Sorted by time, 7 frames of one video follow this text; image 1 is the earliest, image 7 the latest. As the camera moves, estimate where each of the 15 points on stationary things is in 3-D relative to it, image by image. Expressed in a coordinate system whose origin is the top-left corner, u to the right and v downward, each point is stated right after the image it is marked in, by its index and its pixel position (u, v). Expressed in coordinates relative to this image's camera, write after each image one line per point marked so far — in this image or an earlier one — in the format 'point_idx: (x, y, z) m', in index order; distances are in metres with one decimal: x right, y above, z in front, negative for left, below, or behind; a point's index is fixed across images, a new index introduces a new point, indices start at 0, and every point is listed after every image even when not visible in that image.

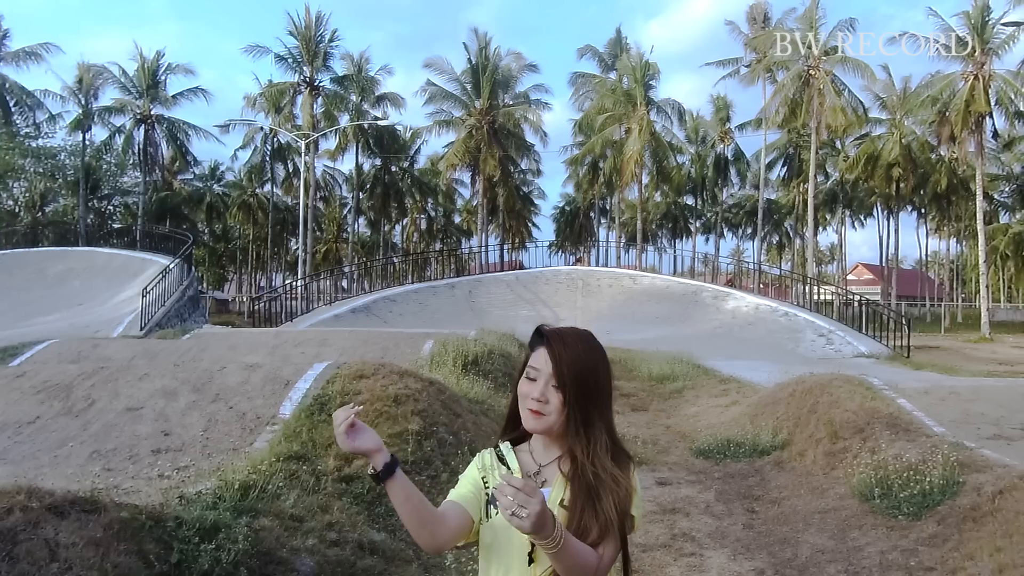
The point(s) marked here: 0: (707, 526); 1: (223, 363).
0: (+1.6, -2.0, +6.4) m
1: (-3.2, -0.8, +8.4) m
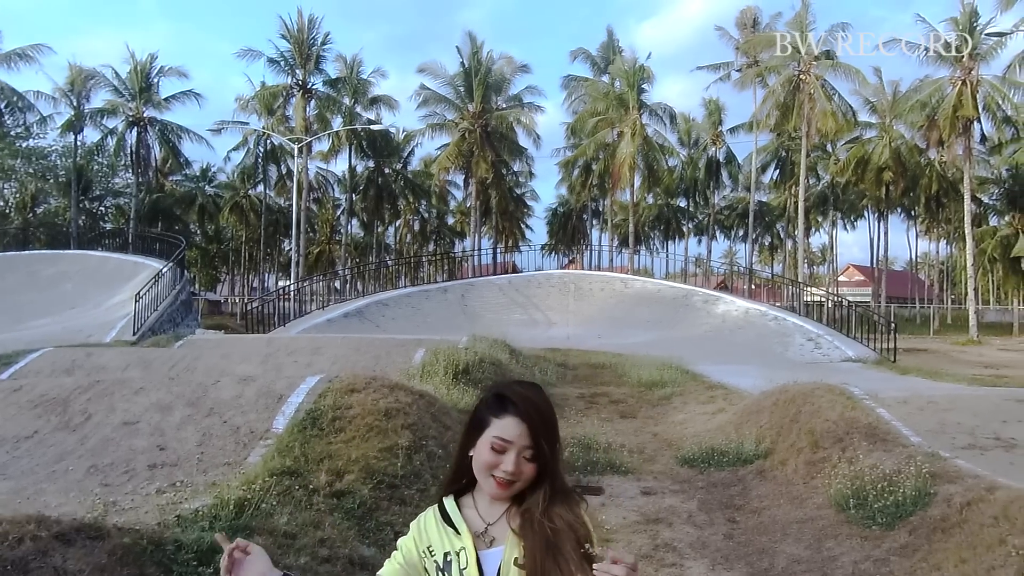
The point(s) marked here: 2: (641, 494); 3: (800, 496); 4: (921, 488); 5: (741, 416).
0: (+1.5, -2.1, +6.6) m
1: (-3.3, -1.0, +8.5) m
2: (+1.3, -2.1, +7.9) m
3: (+2.8, -2.0, +7.5) m
4: (+3.5, -1.7, +6.5) m
5: (+3.3, -1.8, +10.9) m
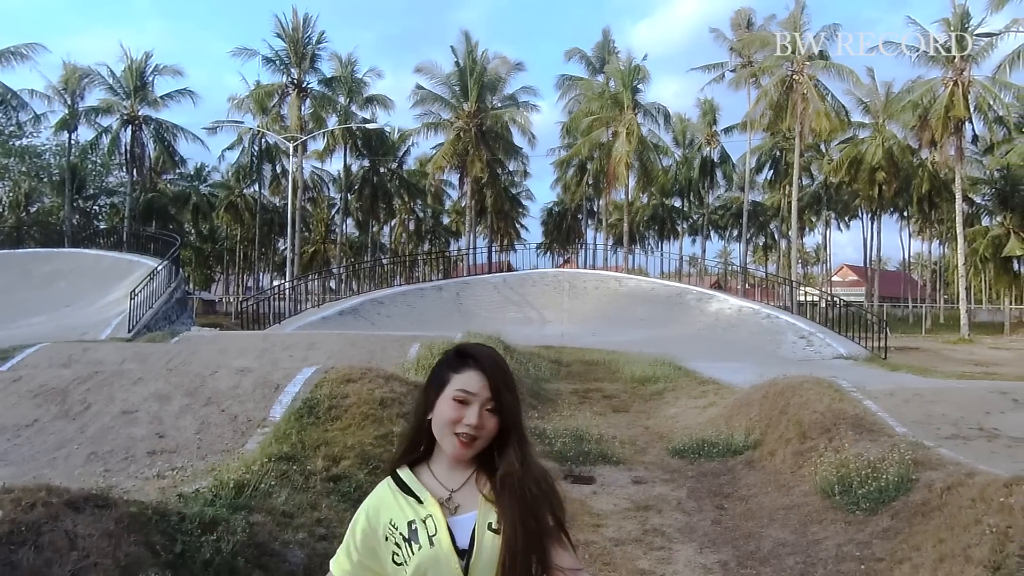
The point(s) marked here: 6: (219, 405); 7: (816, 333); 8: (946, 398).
0: (+1.4, -2.1, +6.7) m
1: (-3.4, -0.9, +8.6) m
2: (+1.3, -2.1, +8.1) m
3: (+2.8, -2.0, +7.6) m
4: (+3.4, -1.6, +6.7) m
5: (+3.2, -1.8, +11.0) m
6: (-2.7, -1.1, +7.1) m
7: (+7.9, -1.2, +19.7) m
8: (+5.5, -1.4, +9.7) m
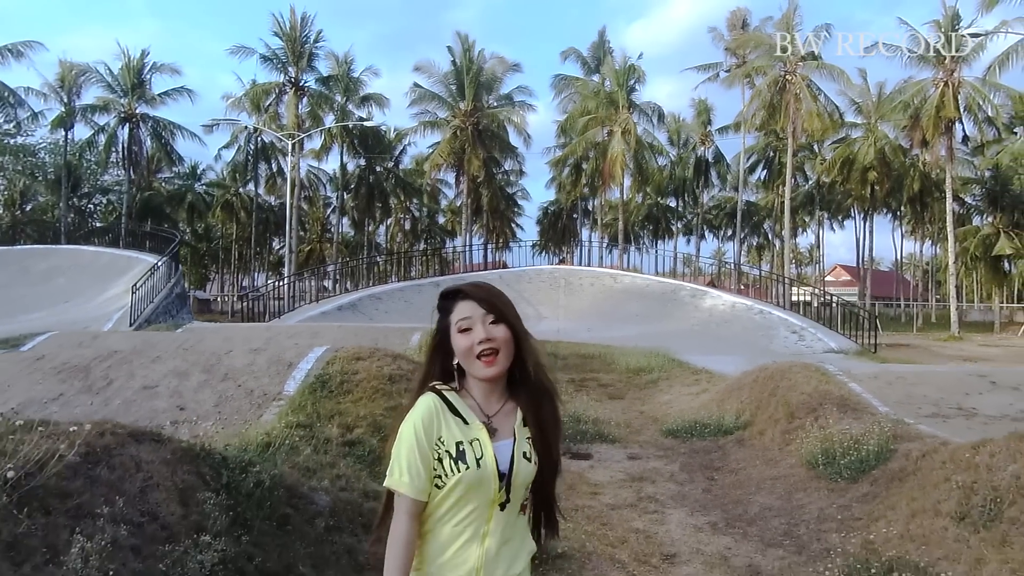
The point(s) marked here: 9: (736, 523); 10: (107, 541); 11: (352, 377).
0: (+1.5, -1.9, +7.1) m
1: (-3.4, -0.7, +9.0) m
2: (+1.3, -1.9, +8.4) m
3: (+2.8, -1.8, +8.0) m
4: (+3.5, -1.5, +7.1) m
5: (+3.1, -1.6, +11.4) m
6: (-2.7, -0.9, +7.4) m
7: (+7.8, -1.0, +20.1) m
8: (+5.5, -1.2, +10.1) m
9: (+1.8, -1.9, +6.1) m
10: (-1.3, -0.8, +2.6) m
11: (-1.5, -0.8, +7.3) m
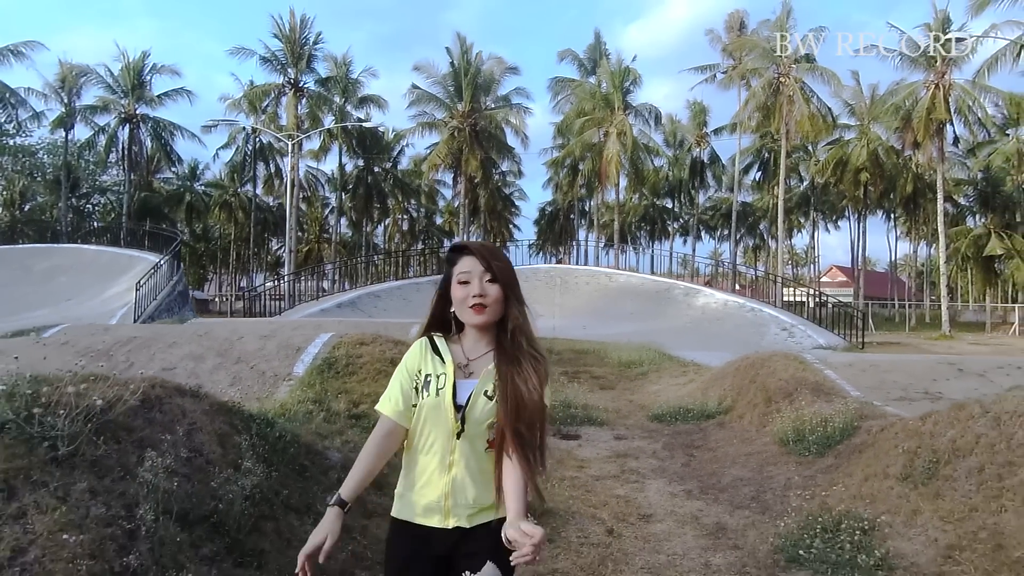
0: (+1.4, -1.8, +7.7) m
1: (-3.4, -0.6, +9.6) m
2: (+1.2, -1.8, +9.0) m
3: (+2.7, -1.7, +8.6) m
4: (+3.4, -1.4, +7.7) m
5: (+3.1, -1.5, +12.0) m
6: (-2.8, -0.8, +8.0) m
7: (+7.7, -1.0, +20.7) m
8: (+5.4, -1.1, +10.7) m
9: (+1.7, -1.8, +6.7) m
10: (-1.4, -0.7, +3.2) m
11: (-1.6, -0.7, +7.8) m
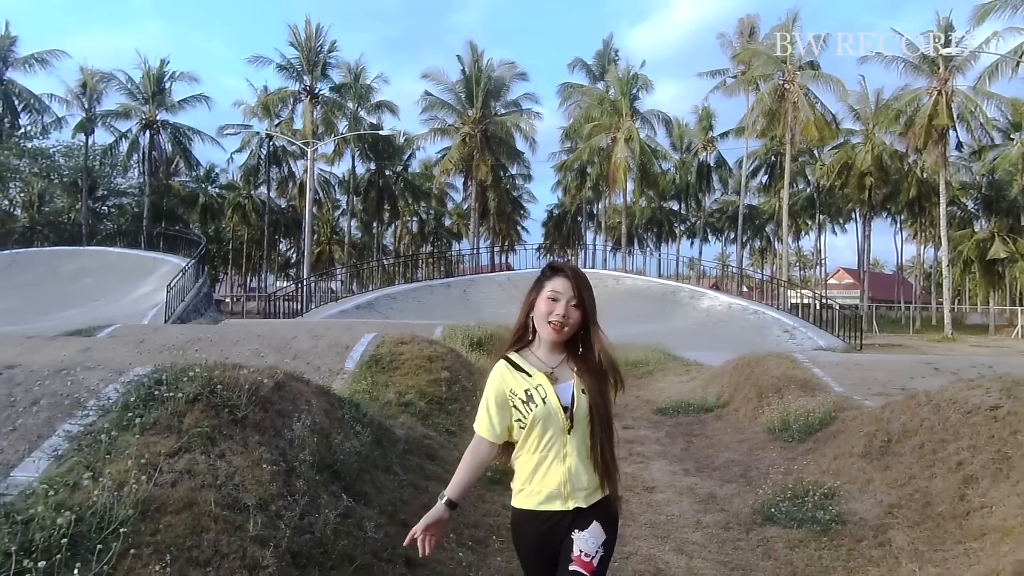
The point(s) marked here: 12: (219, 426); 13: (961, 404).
0: (+1.6, -1.9, +8.8) m
1: (-3.2, -0.7, +10.8) m
2: (+1.5, -1.9, +10.2) m
3: (+3.0, -1.8, +9.7) m
4: (+3.6, -1.4, +8.8) m
5: (+3.4, -1.6, +13.1) m
6: (-2.5, -0.9, +9.2) m
7: (+8.0, -1.1, +21.8) m
8: (+5.7, -1.2, +11.8) m
9: (+2.0, -1.9, +7.8) m
10: (-1.2, -0.8, +4.3) m
11: (-1.3, -0.8, +9.0) m
12: (-1.5, -0.7, +3.8) m
13: (+3.8, -1.0, +6.5) m
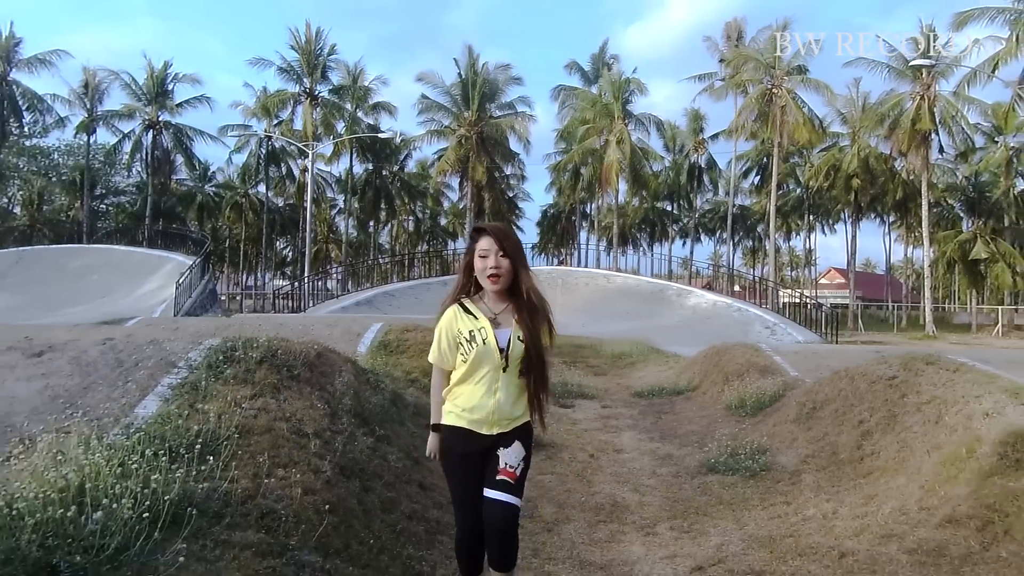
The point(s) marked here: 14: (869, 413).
0: (+1.5, -1.8, +10.1) m
1: (-3.3, -0.6, +12.0) m
2: (+1.3, -1.8, +11.5) m
3: (+2.8, -1.7, +11.1) m
4: (+3.5, -1.4, +10.1) m
5: (+3.2, -1.5, +14.5) m
6: (-2.6, -0.8, +10.5) m
7: (+7.8, -1.0, +23.2) m
8: (+5.5, -1.2, +13.1) m
9: (+1.9, -1.8, +9.2) m
10: (-1.3, -0.7, +5.7) m
11: (-1.5, -0.7, +10.3) m
12: (-1.5, -0.6, +5.1) m
13: (+3.7, -0.9, +7.8) m
14: (+3.3, -1.2, +7.1) m
